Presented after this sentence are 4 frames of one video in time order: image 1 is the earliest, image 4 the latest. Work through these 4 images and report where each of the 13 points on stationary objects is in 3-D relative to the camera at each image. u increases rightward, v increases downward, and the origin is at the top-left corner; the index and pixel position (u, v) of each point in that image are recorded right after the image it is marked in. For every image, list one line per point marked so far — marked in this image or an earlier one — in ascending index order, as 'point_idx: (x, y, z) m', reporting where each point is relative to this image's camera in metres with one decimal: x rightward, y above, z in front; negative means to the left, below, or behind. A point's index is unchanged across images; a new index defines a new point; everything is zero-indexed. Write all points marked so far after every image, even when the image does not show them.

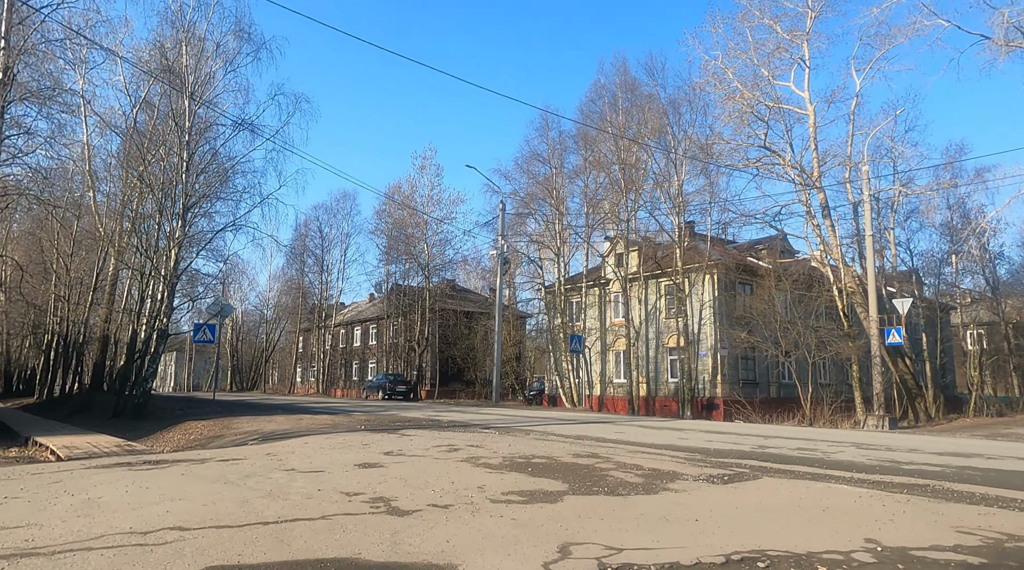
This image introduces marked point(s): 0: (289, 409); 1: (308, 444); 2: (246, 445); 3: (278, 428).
0: (-5.9, -3.3, +19.3) m
1: (-2.6, -2.0, +9.2) m
2: (-3.7, -2.3, +10.2) m
3: (-4.3, -2.6, +13.5) m
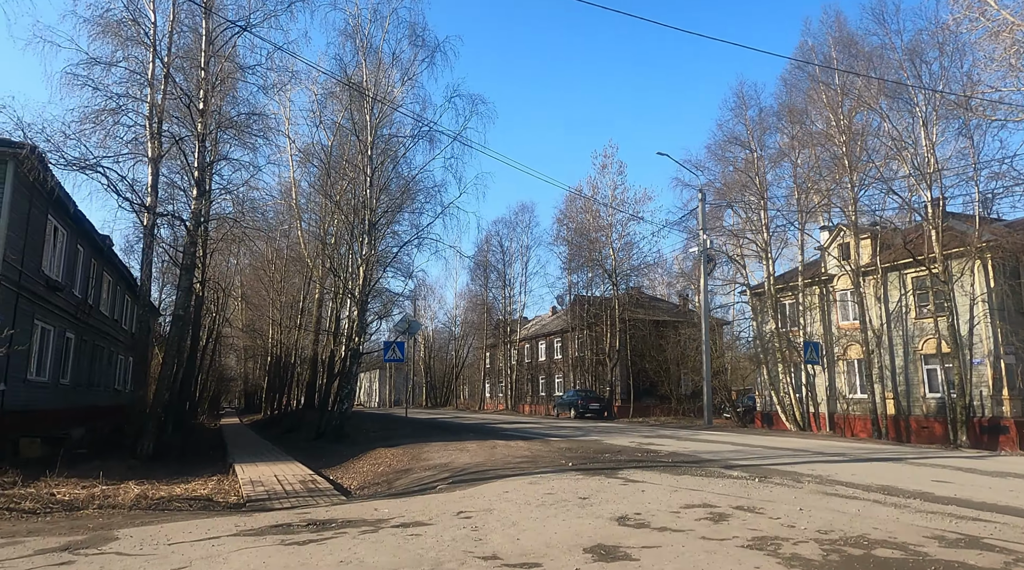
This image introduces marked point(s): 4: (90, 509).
0: (-0.7, -3.6, +17.6) m
1: (-0.1, -2.1, +7.1) m
2: (-0.9, -2.4, +8.3) m
3: (-0.7, -2.8, +11.6) m
4: (-4.6, -2.4, +8.0) m
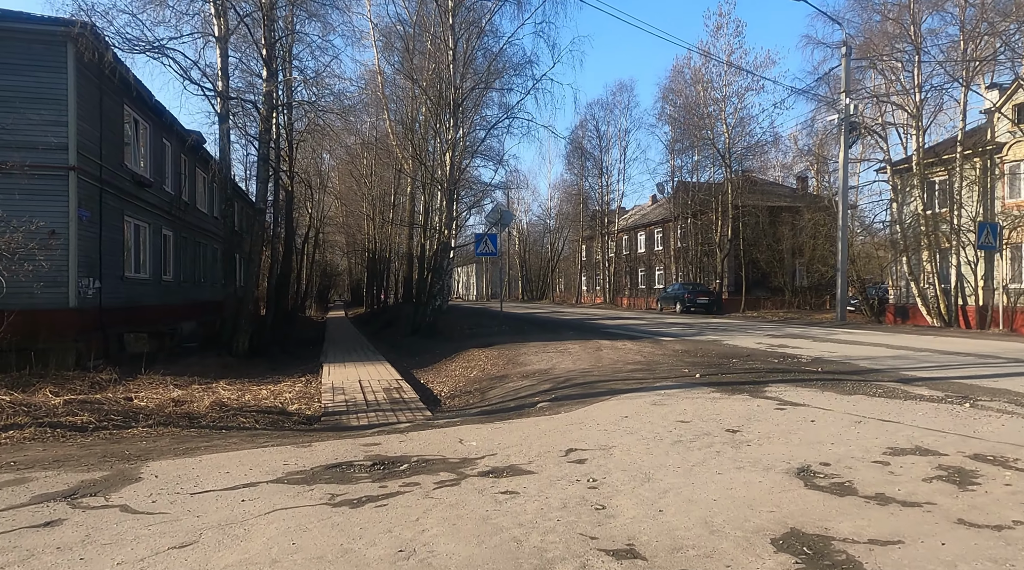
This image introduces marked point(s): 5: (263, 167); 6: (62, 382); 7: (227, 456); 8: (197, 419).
0: (+1.6, -1.0, +16.1) m
1: (+0.9, -1.1, +5.5) m
2: (+0.2, -1.2, +6.8) m
3: (+0.9, -1.1, +10.1) m
4: (-3.5, -1.3, +7.0) m
5: (-6.1, +2.9, +17.7) m
6: (-7.7, -1.7, +12.3) m
7: (-2.1, -1.2, +5.3) m
8: (-3.3, -1.4, +7.6) m
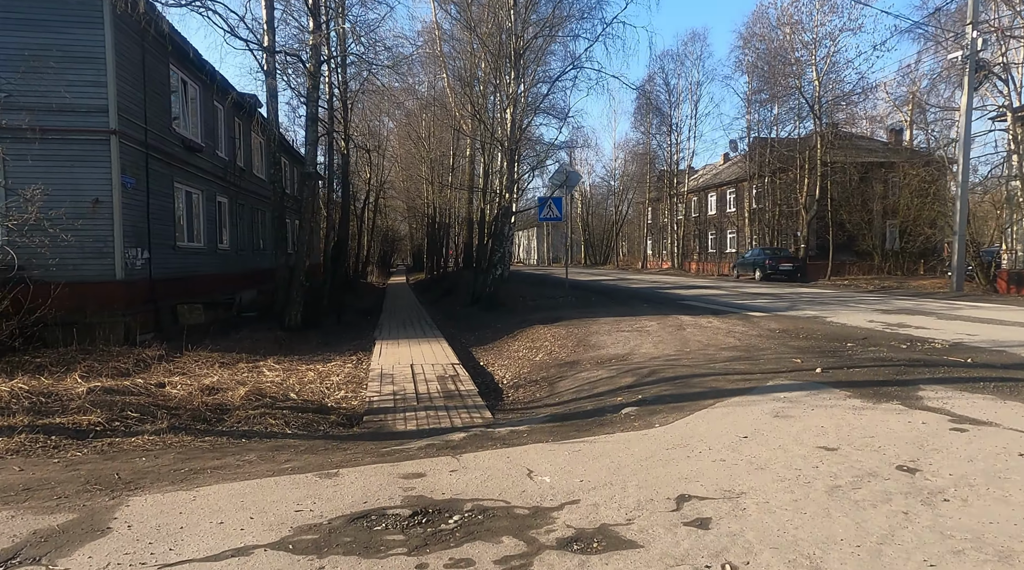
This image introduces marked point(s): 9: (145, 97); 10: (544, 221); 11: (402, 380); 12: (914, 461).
0: (+3.0, -0.4, +14.6) m
1: (+1.4, -0.9, +4.1) m
2: (+0.8, -1.0, +5.5) m
3: (+1.7, -0.8, +8.7) m
4: (-2.9, -1.2, +6.0) m
5: (-4.6, +3.6, +16.6) m
6: (-6.6, -1.2, +11.7) m
7: (-1.6, -1.1, +4.1) m
8: (-2.6, -1.2, +6.5) m
9: (-7.6, +3.9, +15.0) m
10: (+0.8, +1.6, +18.0) m
11: (-1.3, -1.1, +8.5) m
12: (+2.1, -0.9, +3.8) m
